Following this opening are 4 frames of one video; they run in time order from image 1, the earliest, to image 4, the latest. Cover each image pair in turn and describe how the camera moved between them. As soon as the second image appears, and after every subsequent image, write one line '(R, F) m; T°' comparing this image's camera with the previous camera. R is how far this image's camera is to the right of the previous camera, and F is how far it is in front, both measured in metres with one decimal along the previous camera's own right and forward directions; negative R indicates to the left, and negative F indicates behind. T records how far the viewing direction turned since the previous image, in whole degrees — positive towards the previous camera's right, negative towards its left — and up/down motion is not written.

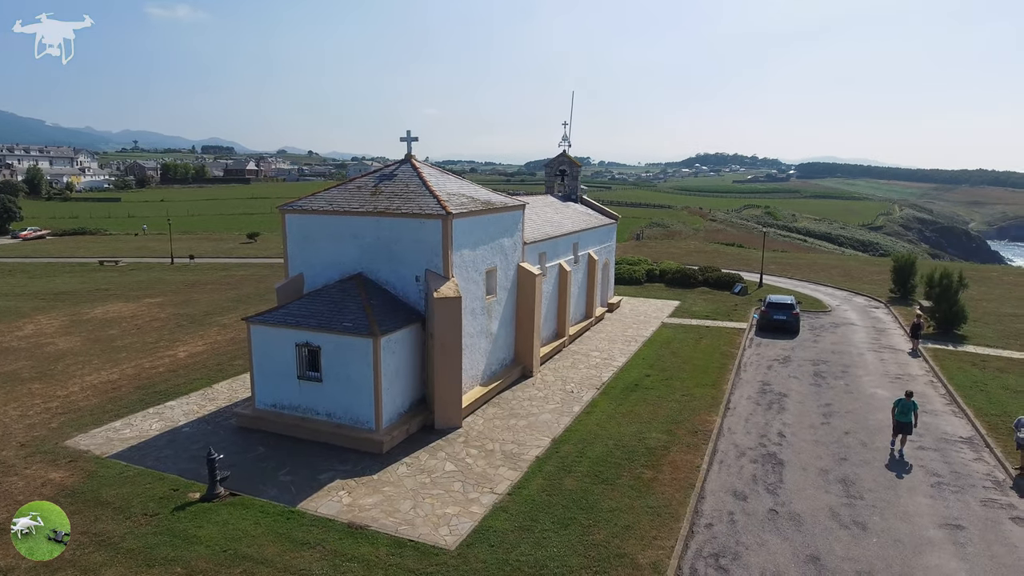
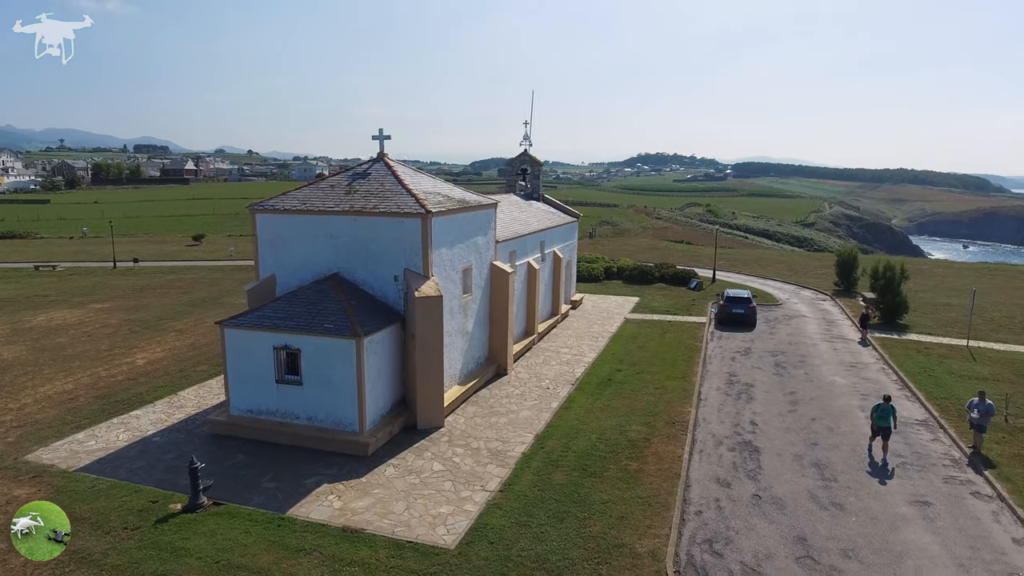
(-0.7, 0.0) m; +5°
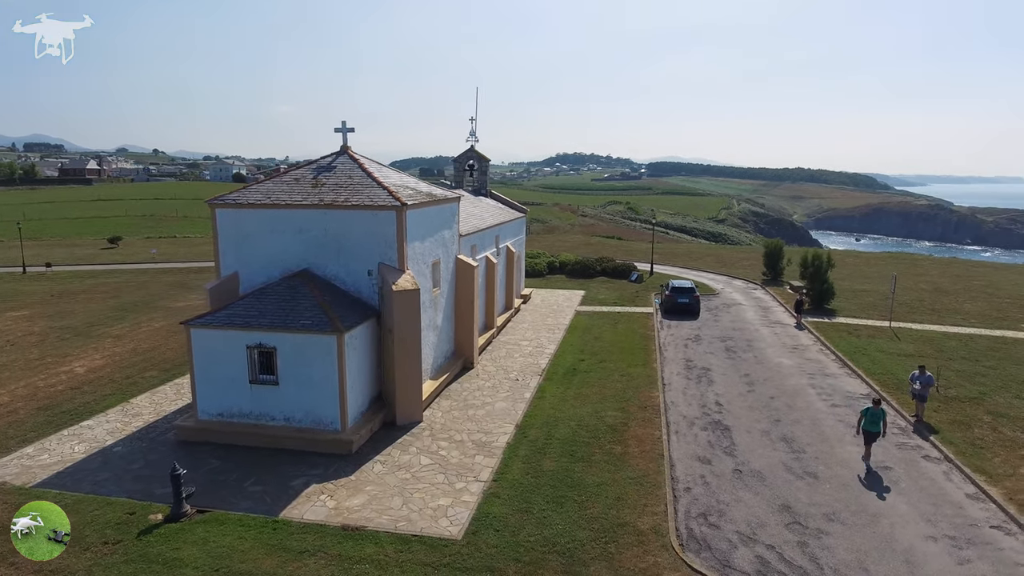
(-1.2, 0.0) m; +7°
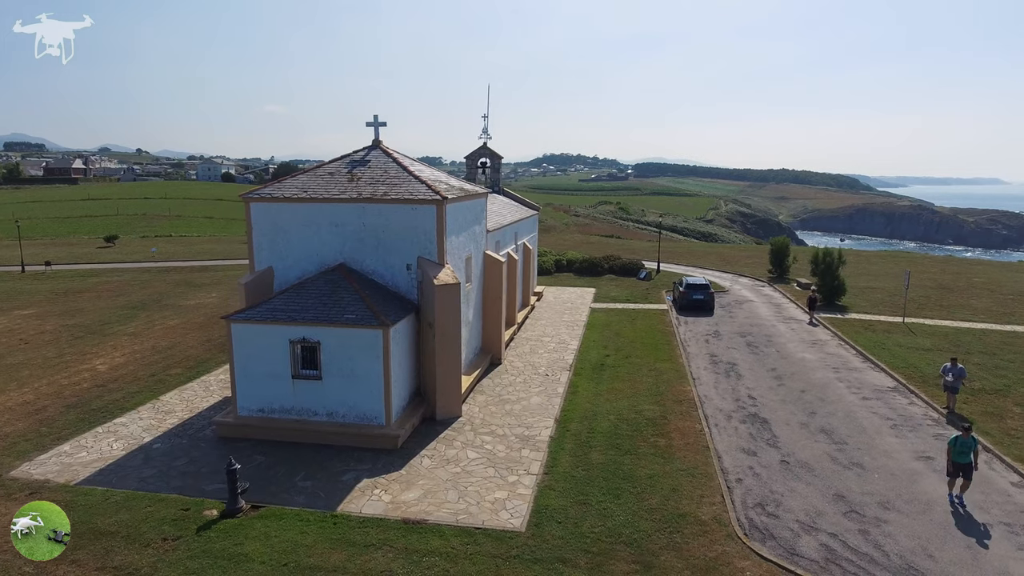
(-1.1, +0.1) m; +1°
